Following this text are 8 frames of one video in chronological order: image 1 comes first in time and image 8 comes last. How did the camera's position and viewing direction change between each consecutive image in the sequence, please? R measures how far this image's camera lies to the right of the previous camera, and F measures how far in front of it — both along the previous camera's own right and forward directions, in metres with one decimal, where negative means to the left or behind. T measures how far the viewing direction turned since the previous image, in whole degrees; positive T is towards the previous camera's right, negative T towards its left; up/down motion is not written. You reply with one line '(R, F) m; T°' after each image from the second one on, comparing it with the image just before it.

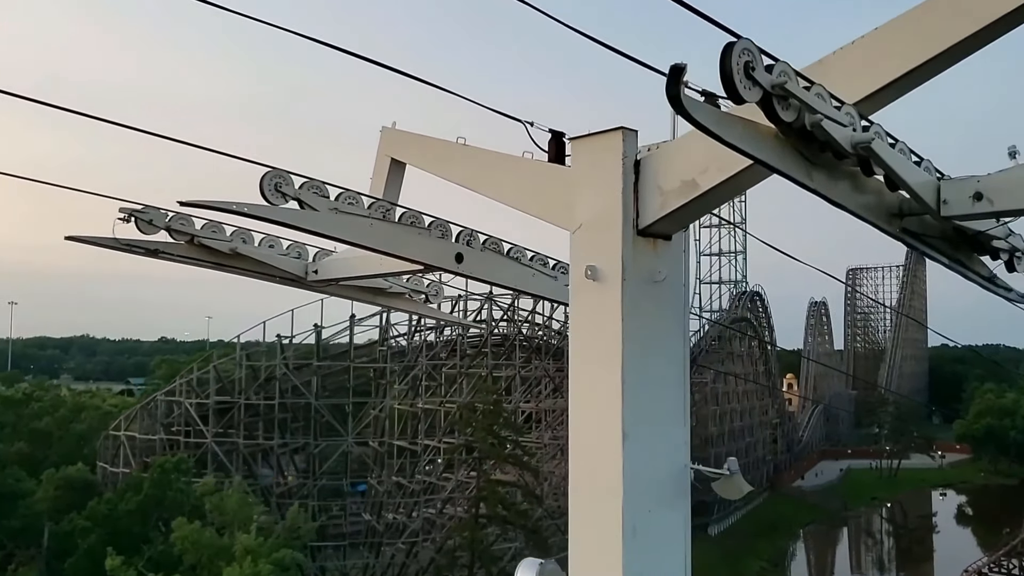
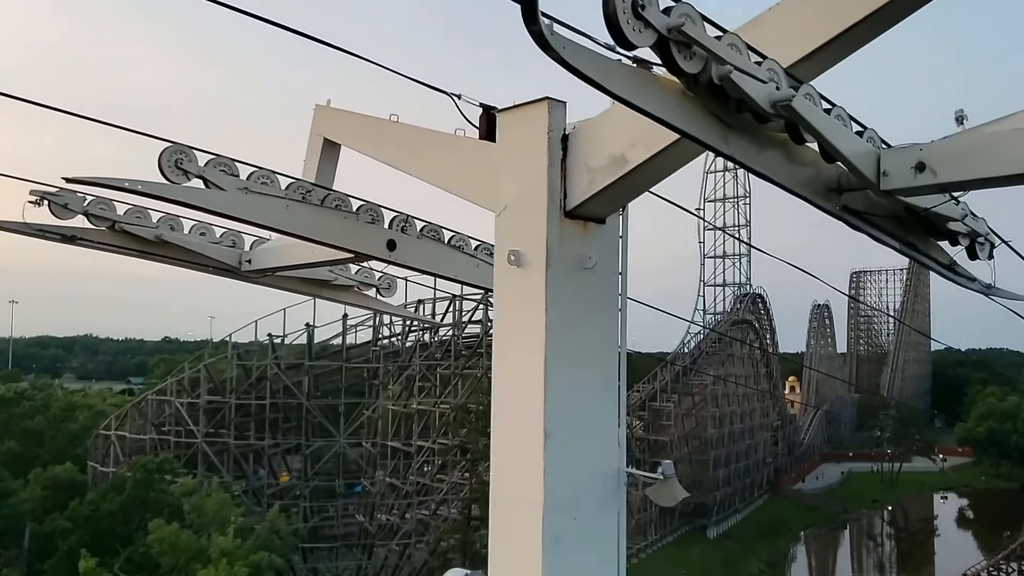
(+0.1, +0.1) m; 0°
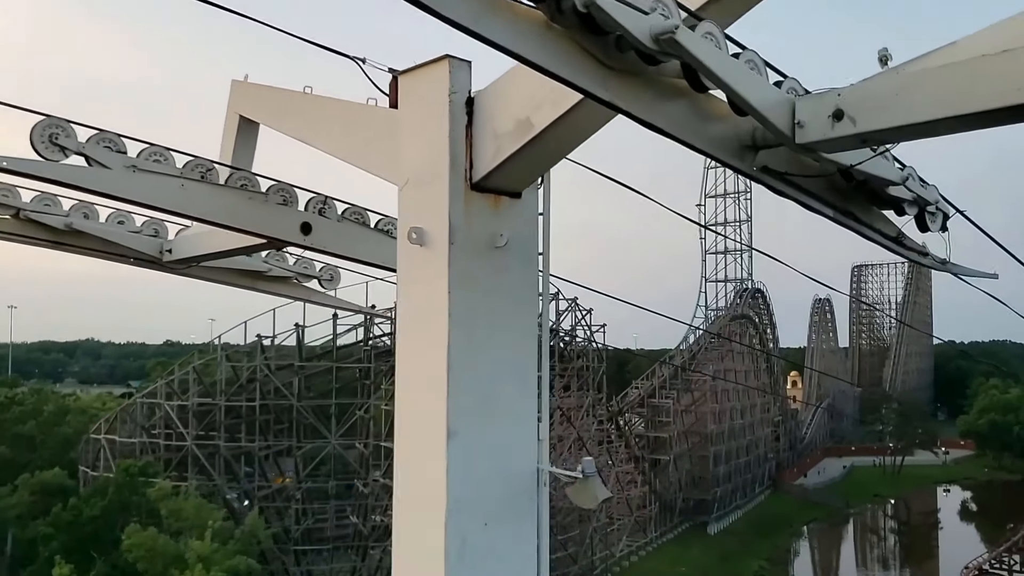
(+0.1, +0.1) m; 0°
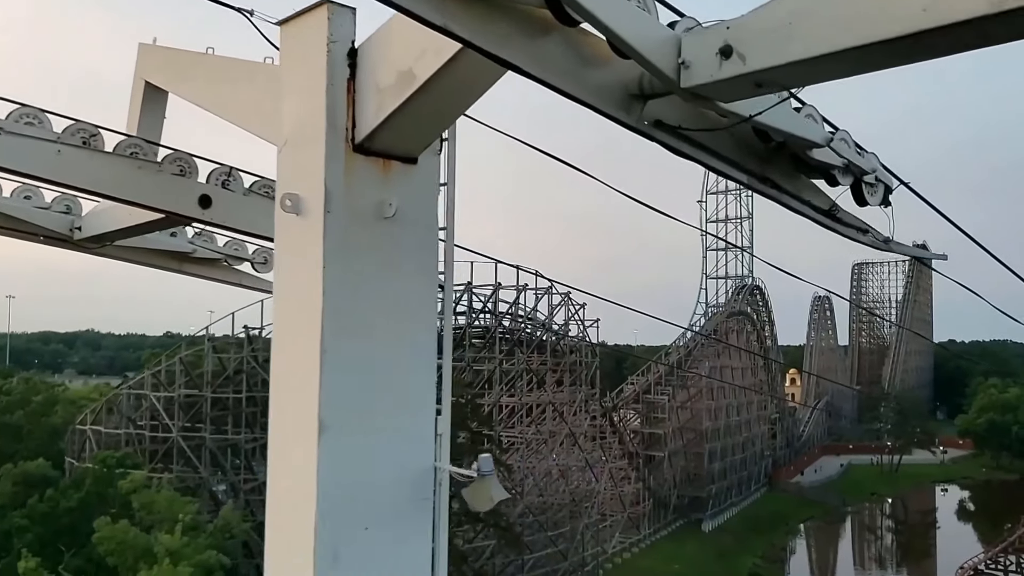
(+0.1, +0.1) m; 0°
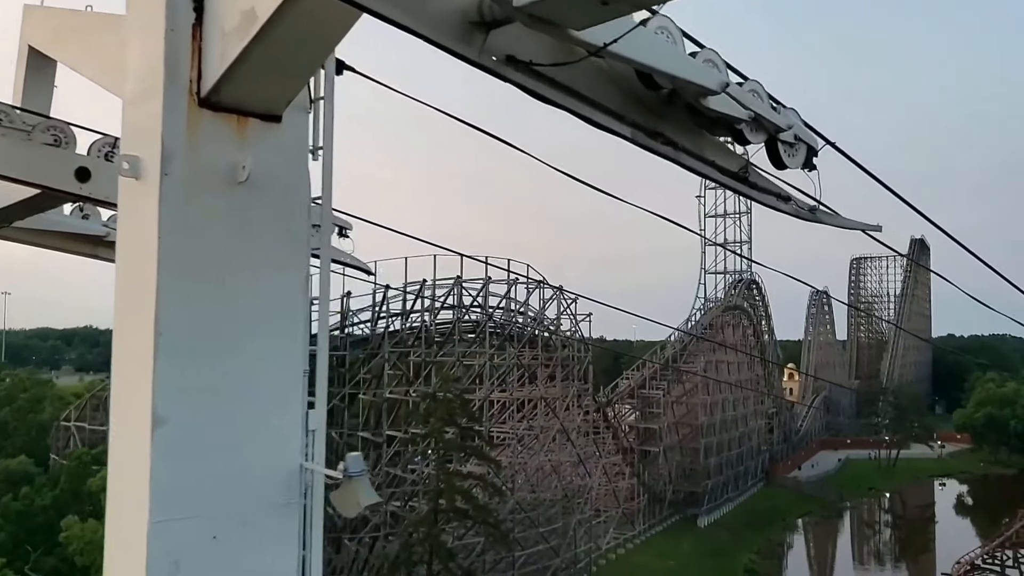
(+0.1, +0.1) m; 0°
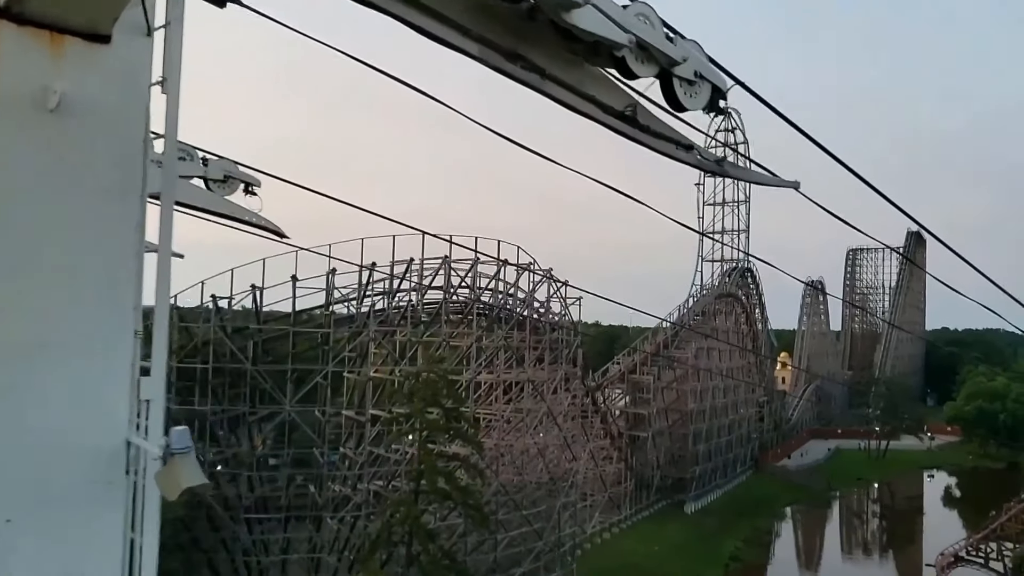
(+0.1, +0.1) m; 0°
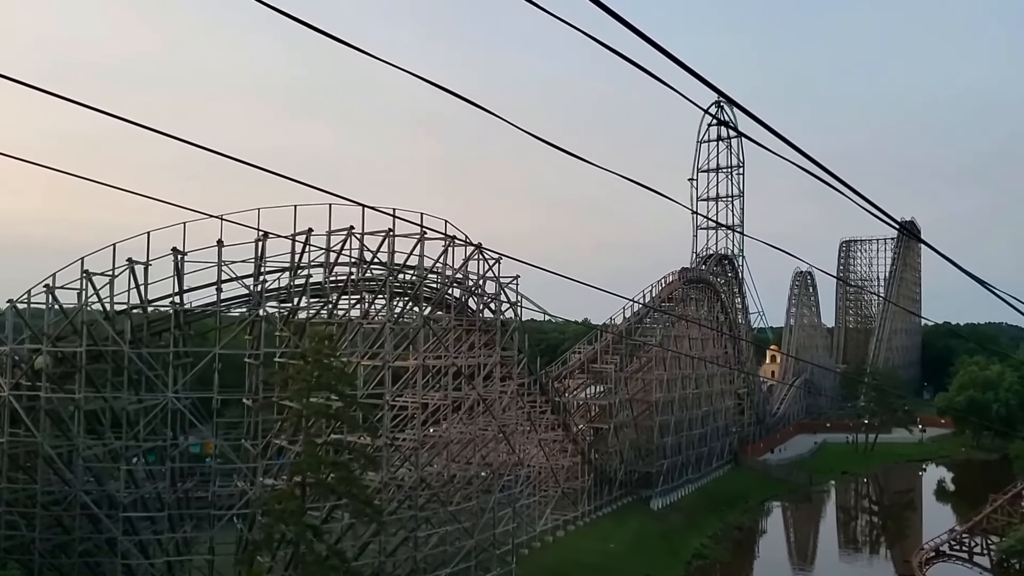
(+1.0, +0.9) m; 0°
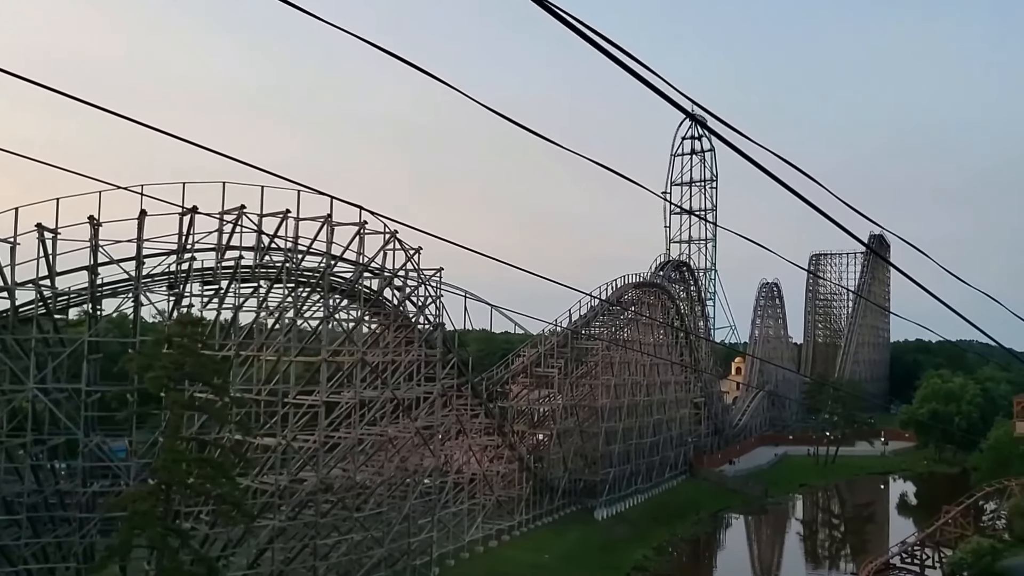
(+0.8, +0.7) m; +2°
